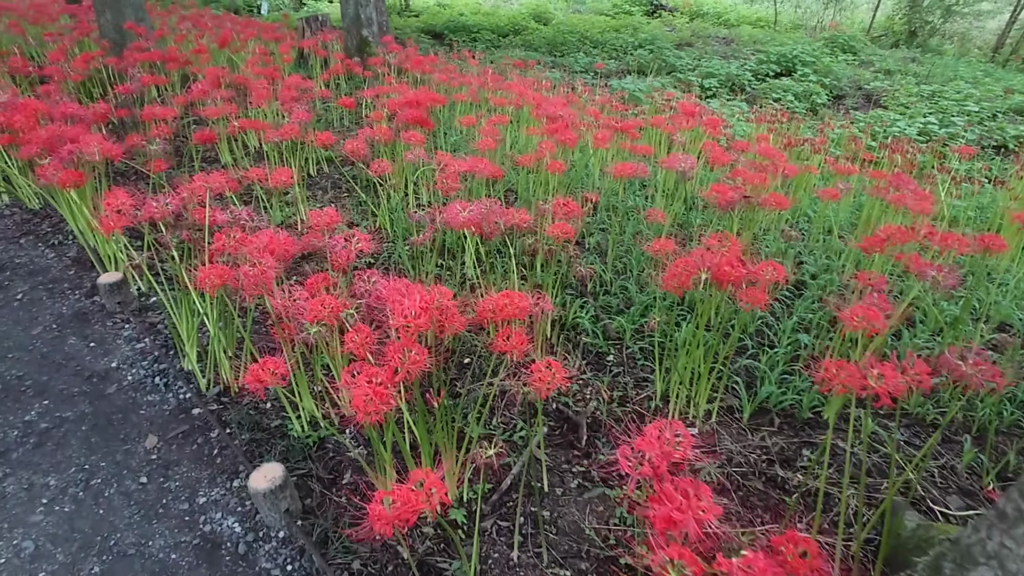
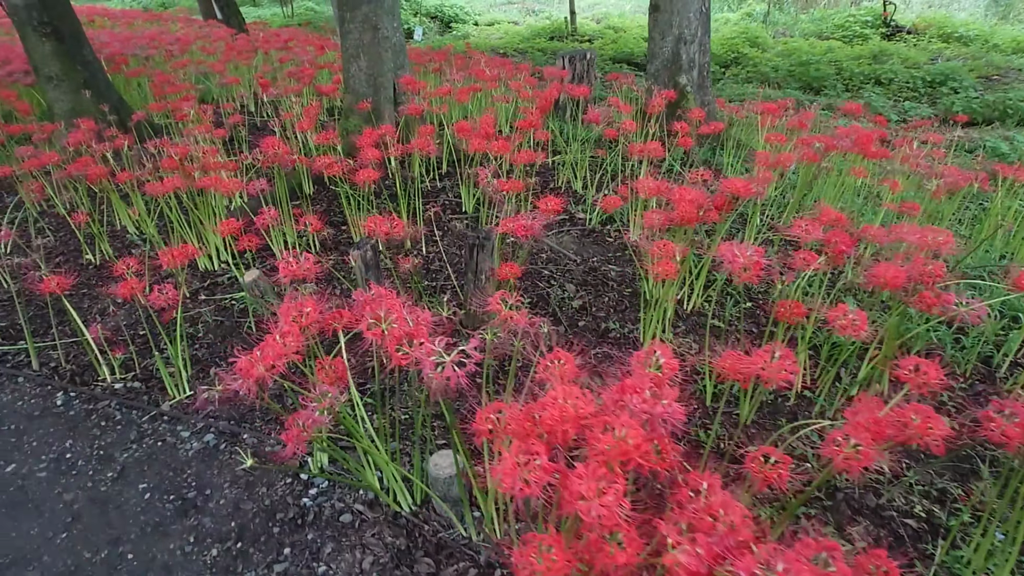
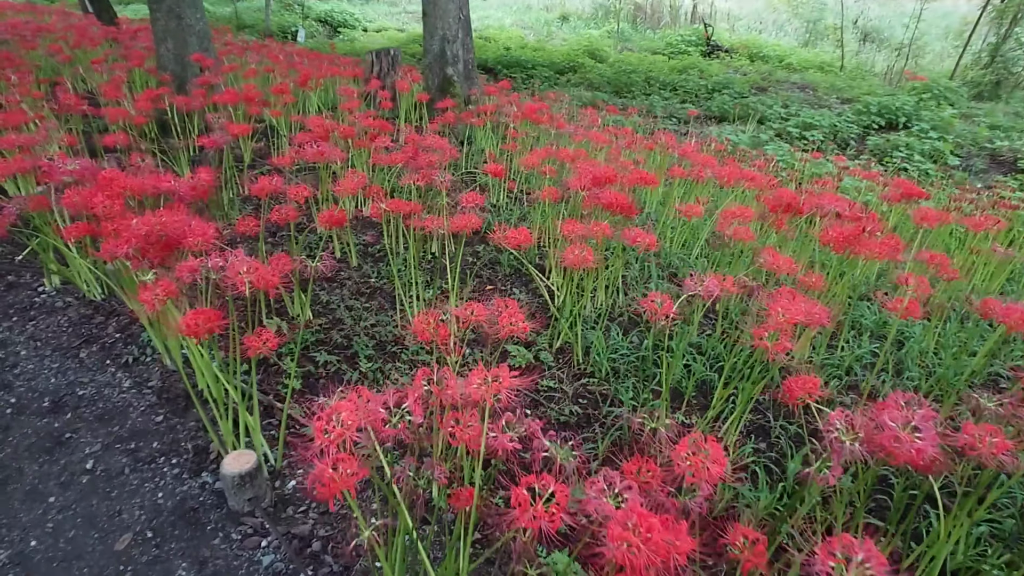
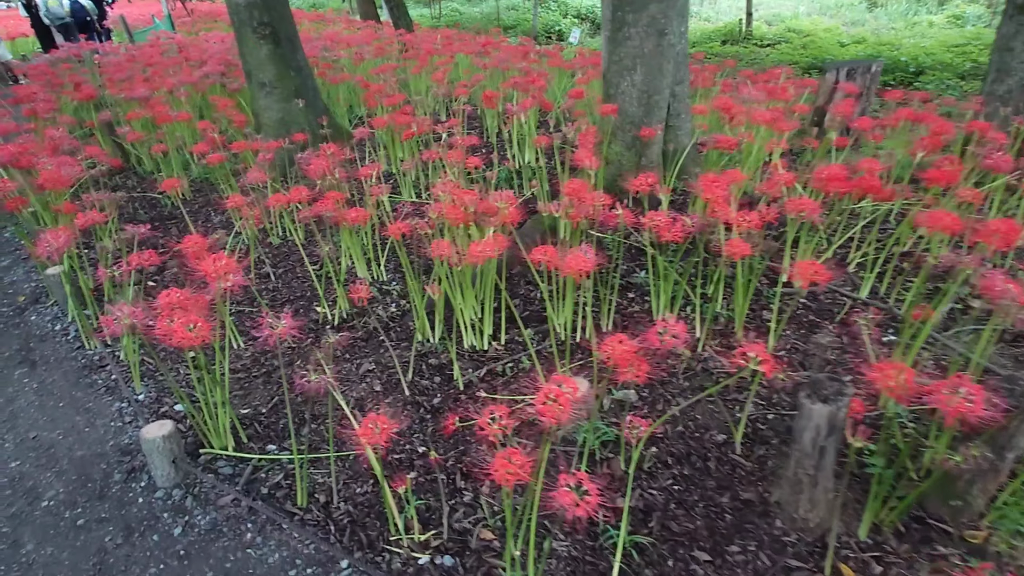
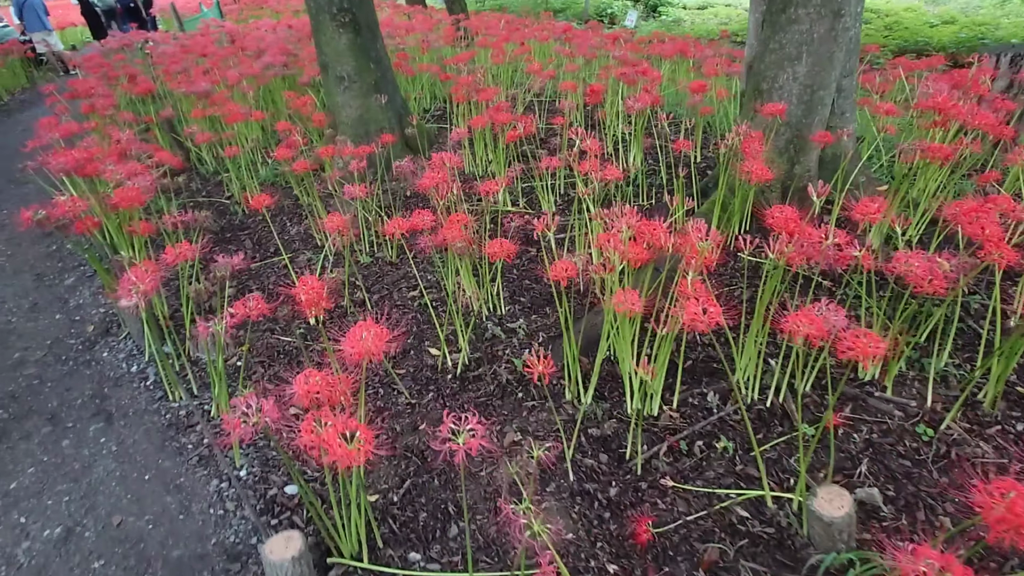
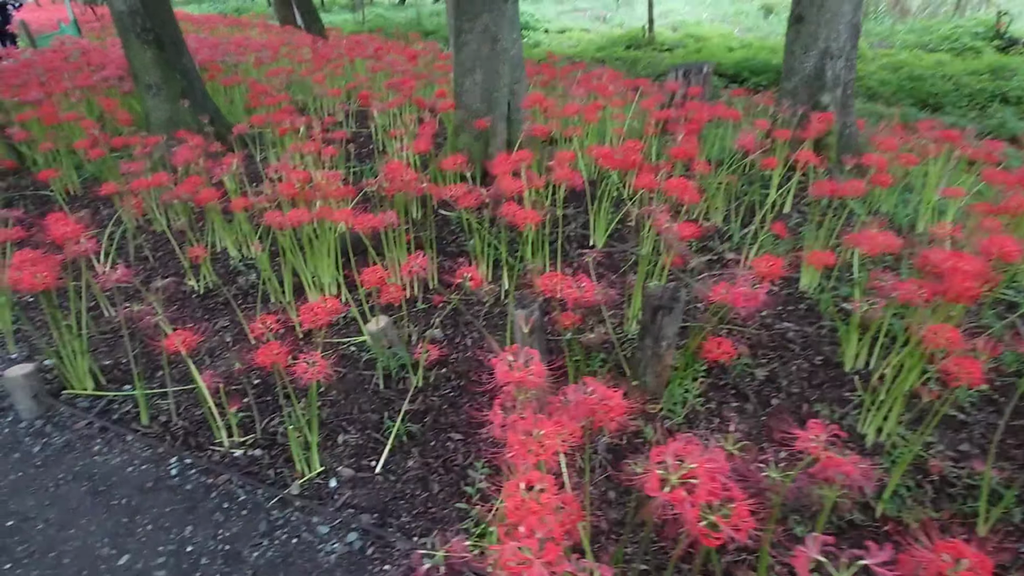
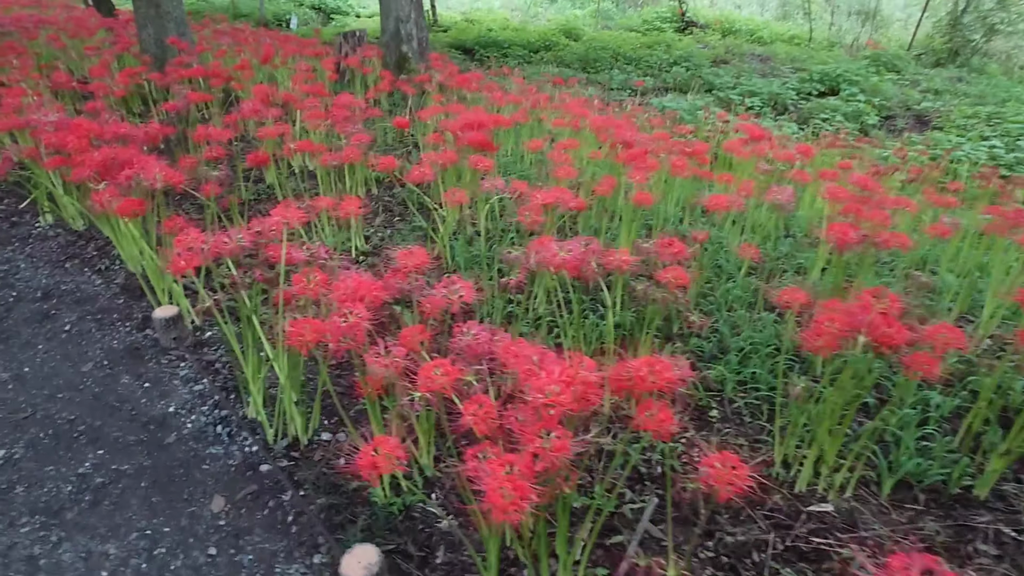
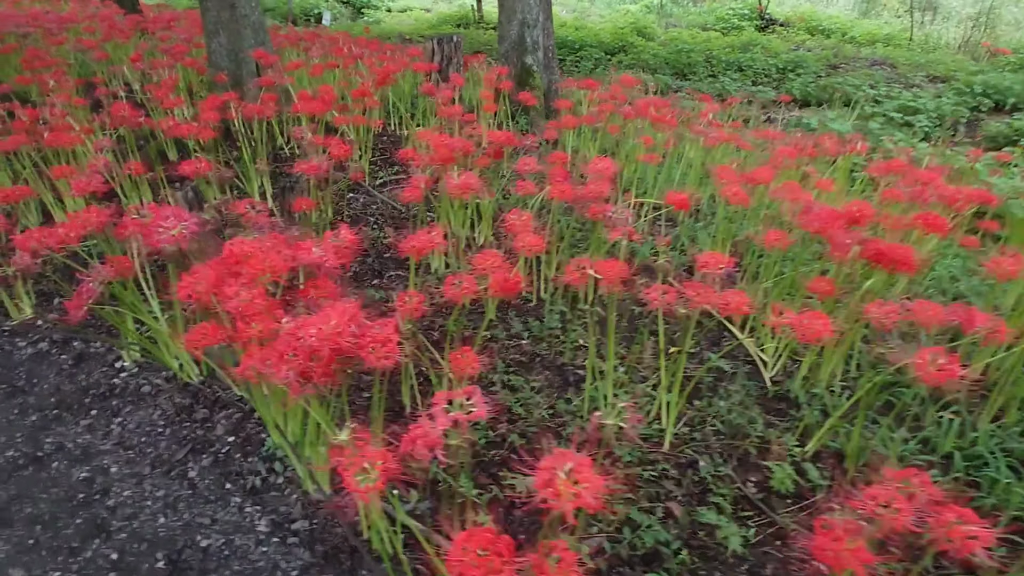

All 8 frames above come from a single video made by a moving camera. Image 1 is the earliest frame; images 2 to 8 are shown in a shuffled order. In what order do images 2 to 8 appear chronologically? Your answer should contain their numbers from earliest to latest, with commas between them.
7, 3, 8, 2, 6, 4, 5
